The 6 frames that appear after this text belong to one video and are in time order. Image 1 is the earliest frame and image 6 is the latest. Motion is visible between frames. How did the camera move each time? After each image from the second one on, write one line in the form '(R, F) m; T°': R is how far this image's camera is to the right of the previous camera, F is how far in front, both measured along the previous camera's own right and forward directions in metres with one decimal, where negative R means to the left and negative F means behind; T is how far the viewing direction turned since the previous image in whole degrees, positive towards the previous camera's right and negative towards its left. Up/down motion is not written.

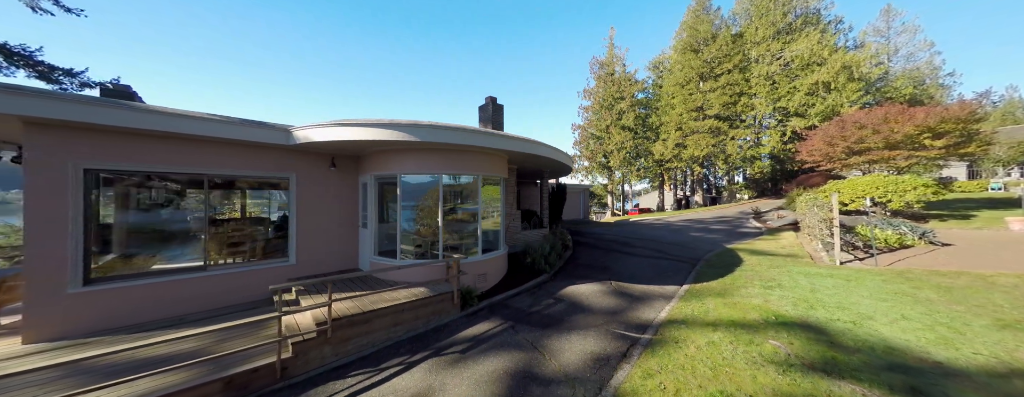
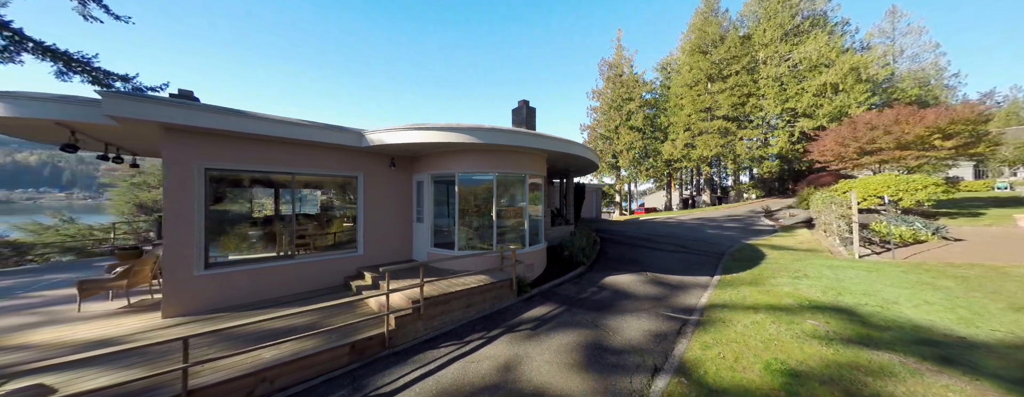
(-1.0, -0.5) m; 0°
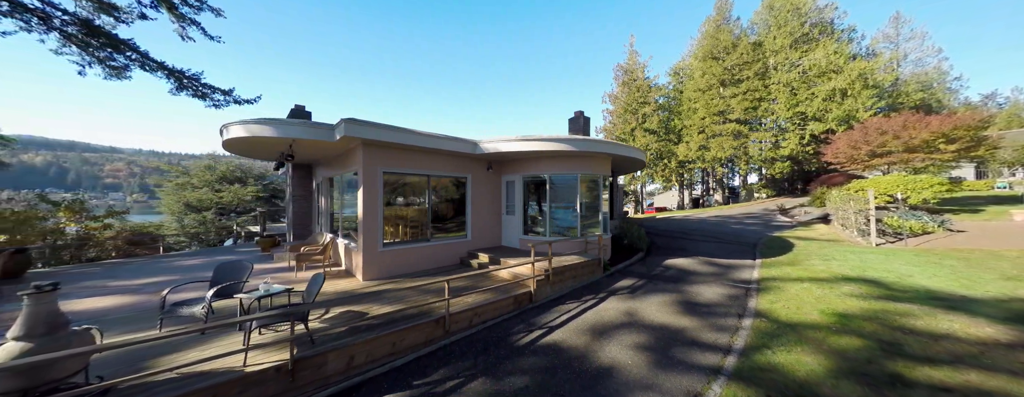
(-2.0, -1.4) m; 0°
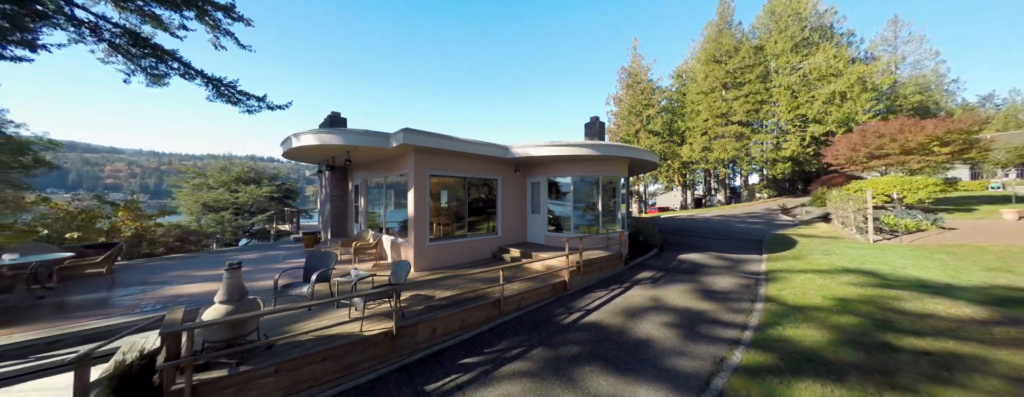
(-0.7, -0.7) m; 0°
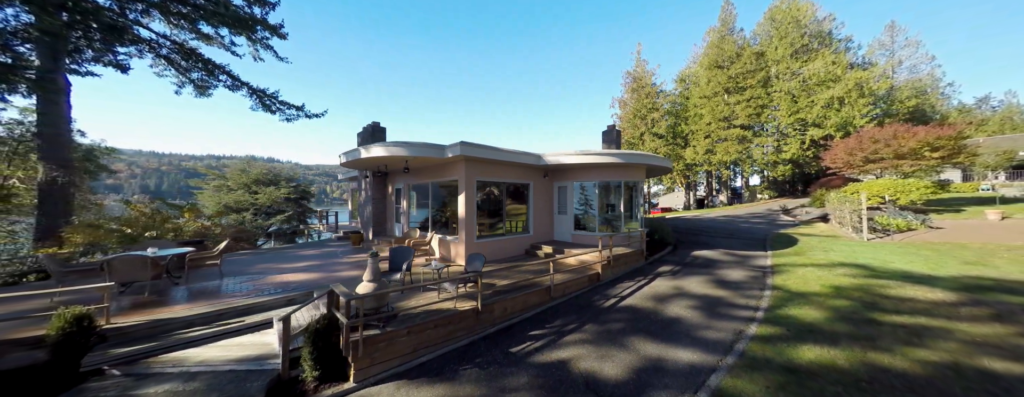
(-0.9, -1.0) m; 0°
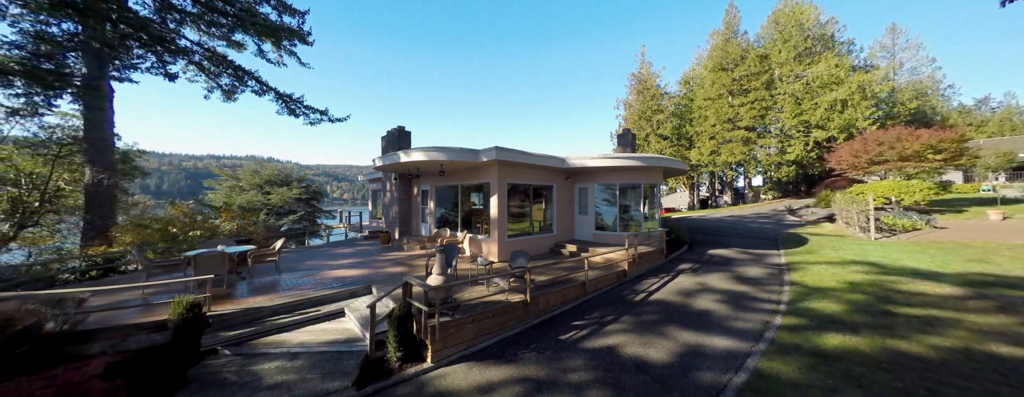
(-0.8, -0.5) m; 0°
